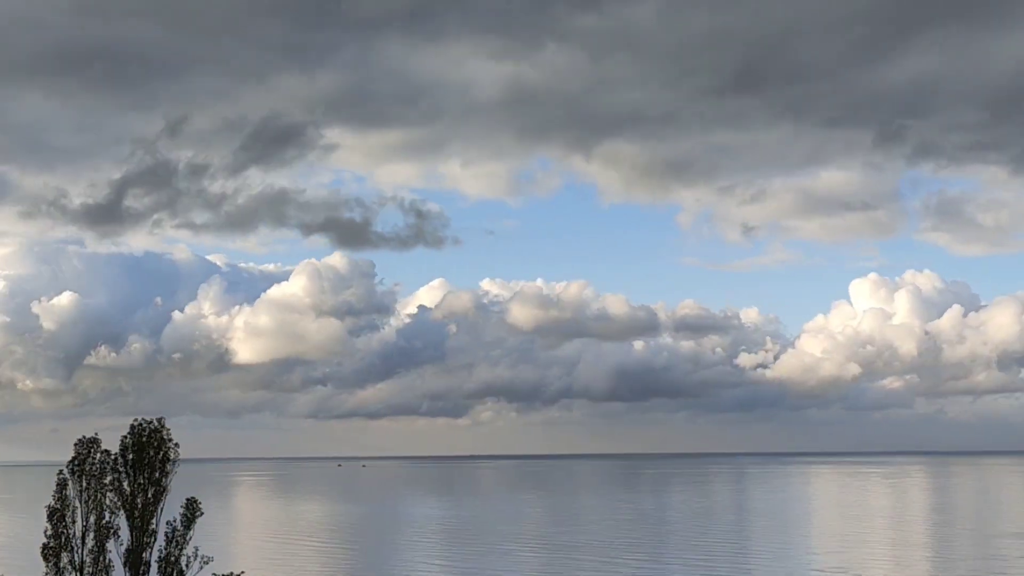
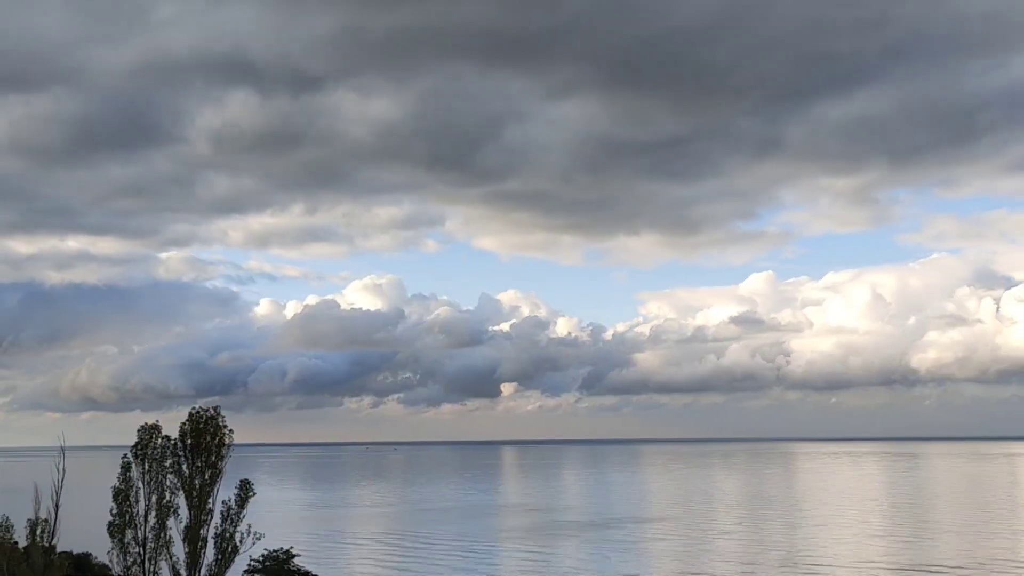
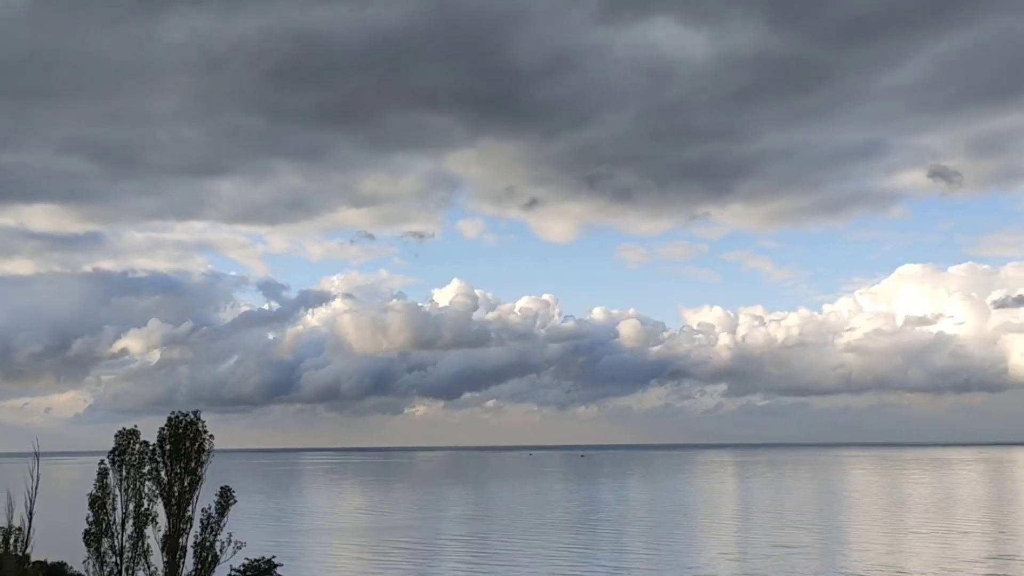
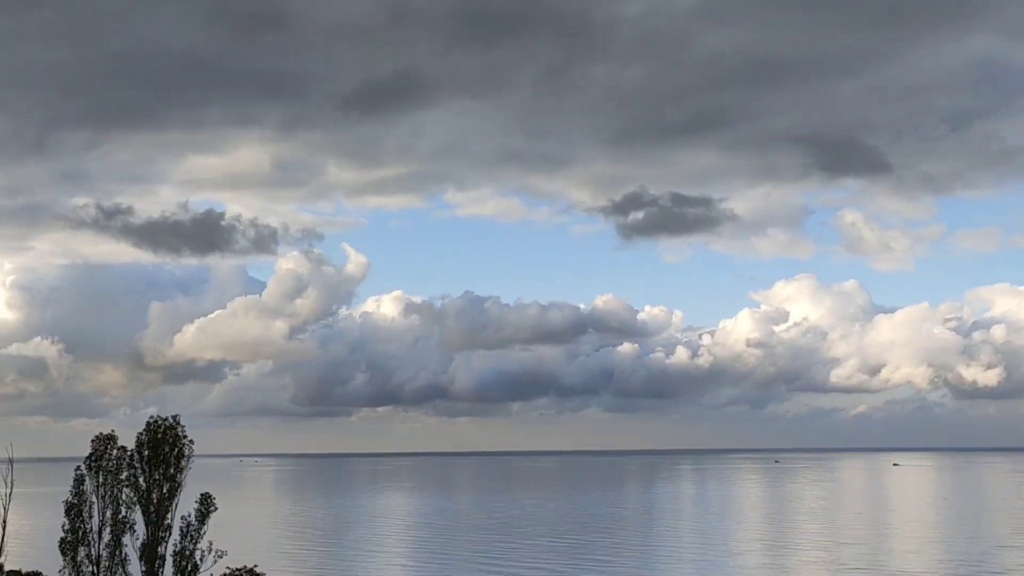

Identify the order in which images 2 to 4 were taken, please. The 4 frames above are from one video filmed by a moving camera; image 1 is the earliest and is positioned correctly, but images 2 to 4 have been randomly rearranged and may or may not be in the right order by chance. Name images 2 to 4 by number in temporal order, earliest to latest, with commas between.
4, 3, 2
